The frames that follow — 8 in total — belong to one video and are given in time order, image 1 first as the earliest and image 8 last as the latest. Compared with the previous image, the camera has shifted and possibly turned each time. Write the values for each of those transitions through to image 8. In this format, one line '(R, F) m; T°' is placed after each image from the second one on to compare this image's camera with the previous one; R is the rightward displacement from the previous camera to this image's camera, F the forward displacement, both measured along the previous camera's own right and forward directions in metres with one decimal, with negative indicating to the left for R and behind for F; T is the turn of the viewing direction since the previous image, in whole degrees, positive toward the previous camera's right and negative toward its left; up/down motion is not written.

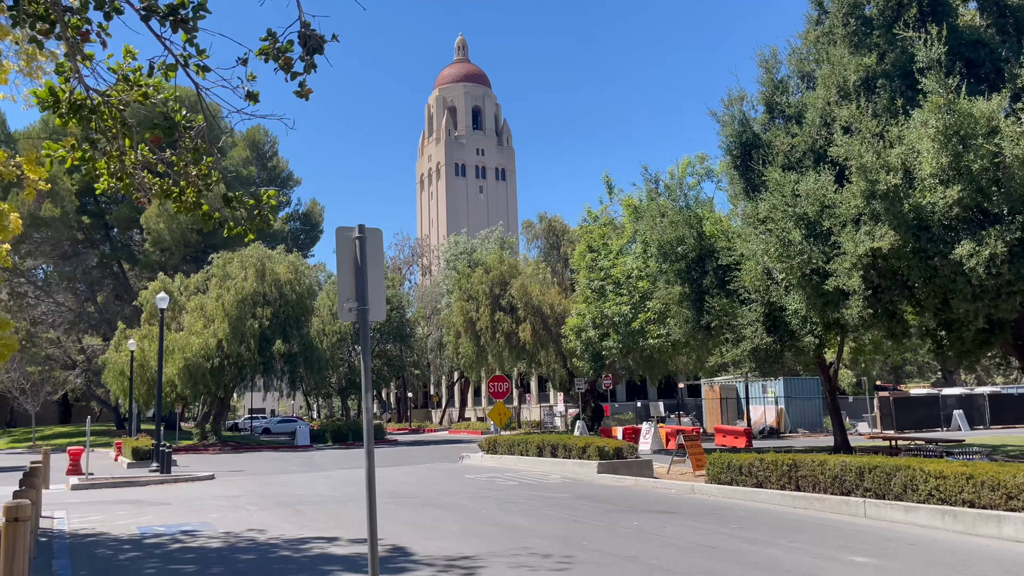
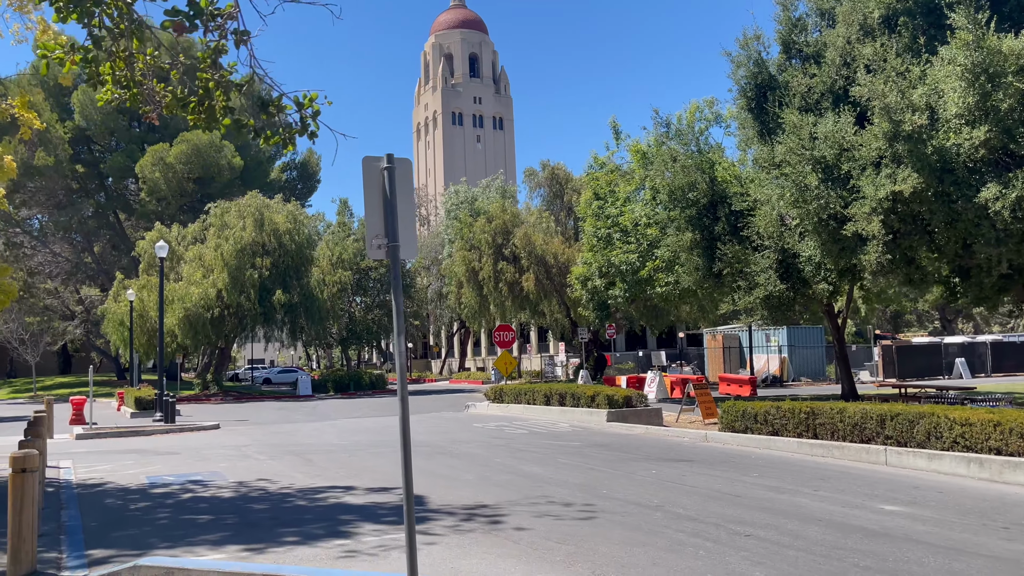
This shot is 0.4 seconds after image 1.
(-0.3, +0.4) m; 0°
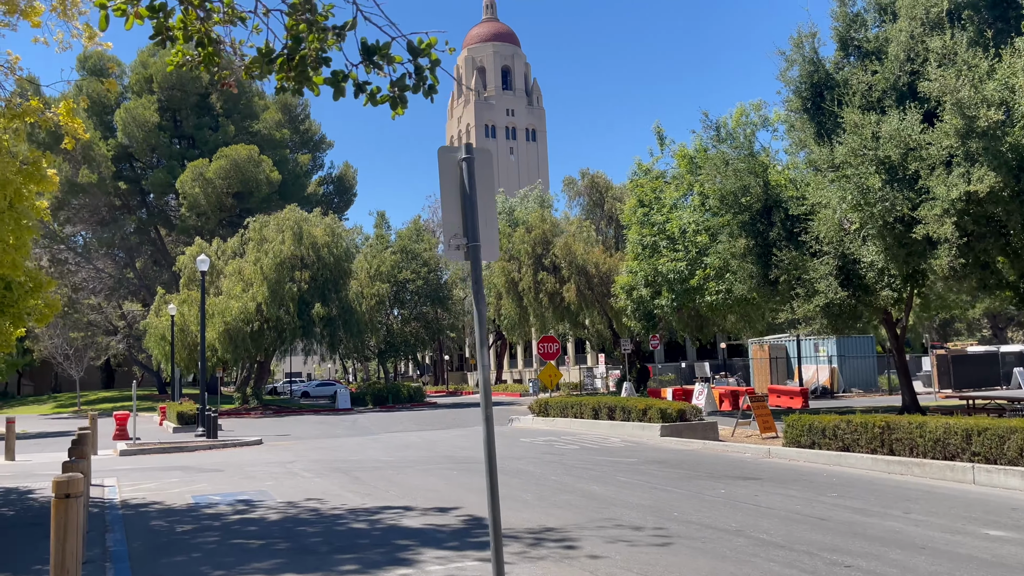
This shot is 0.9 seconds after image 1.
(-0.3, +0.6) m; -2°
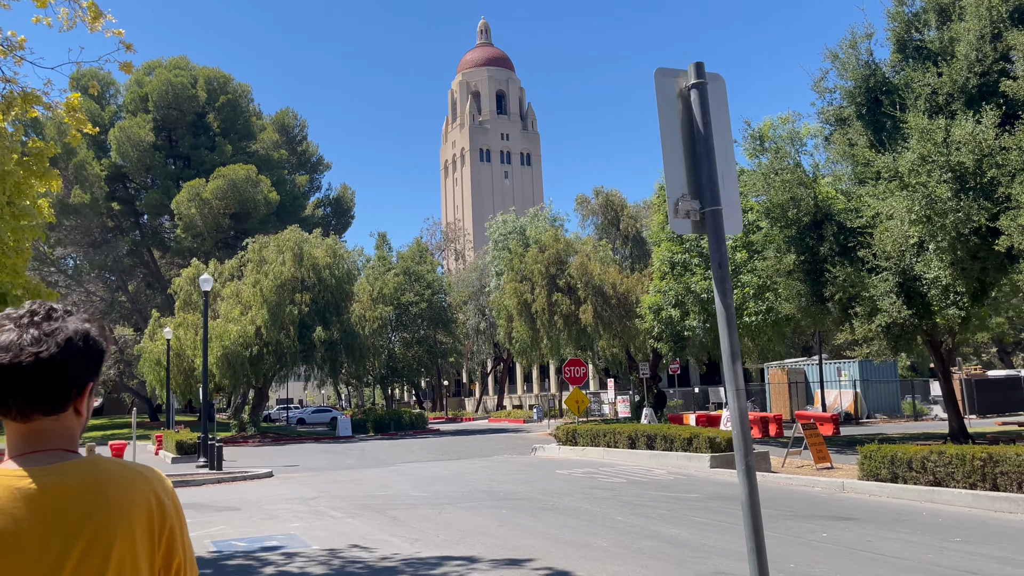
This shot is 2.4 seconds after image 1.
(-1.0, +1.4) m; +1°
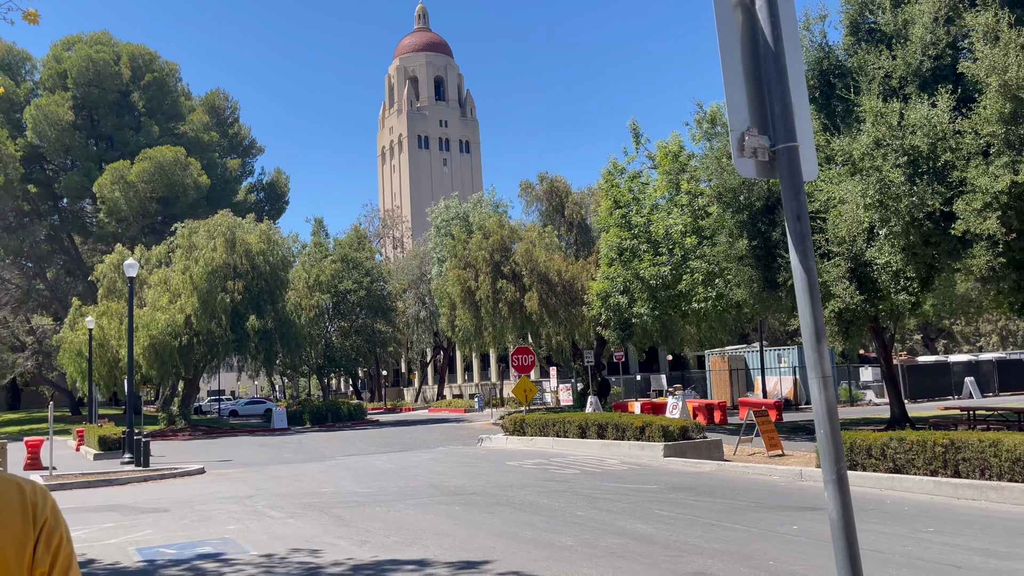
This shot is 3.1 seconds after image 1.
(-0.2, +0.7) m; +4°
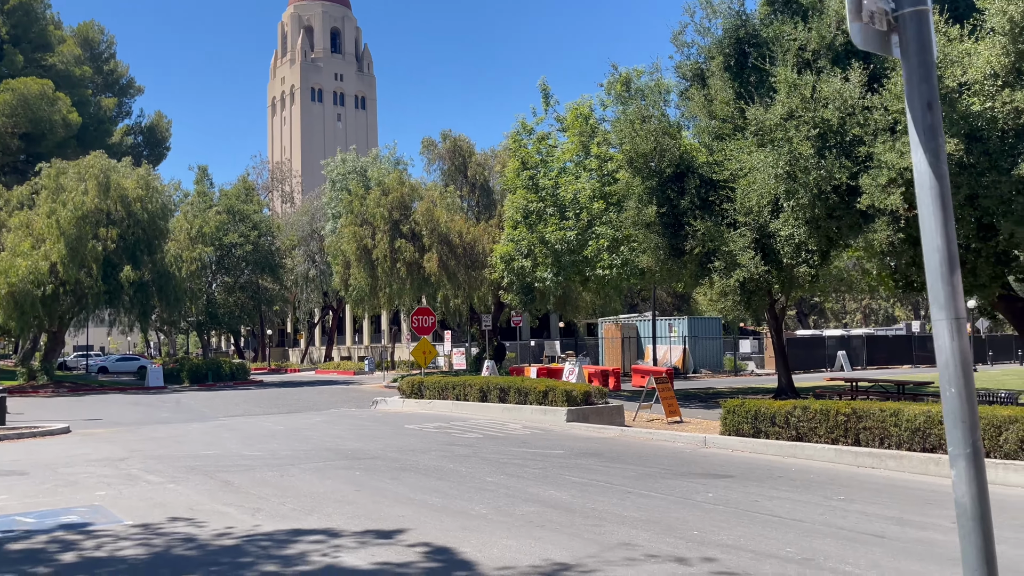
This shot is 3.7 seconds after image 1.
(-0.3, +0.7) m; +8°
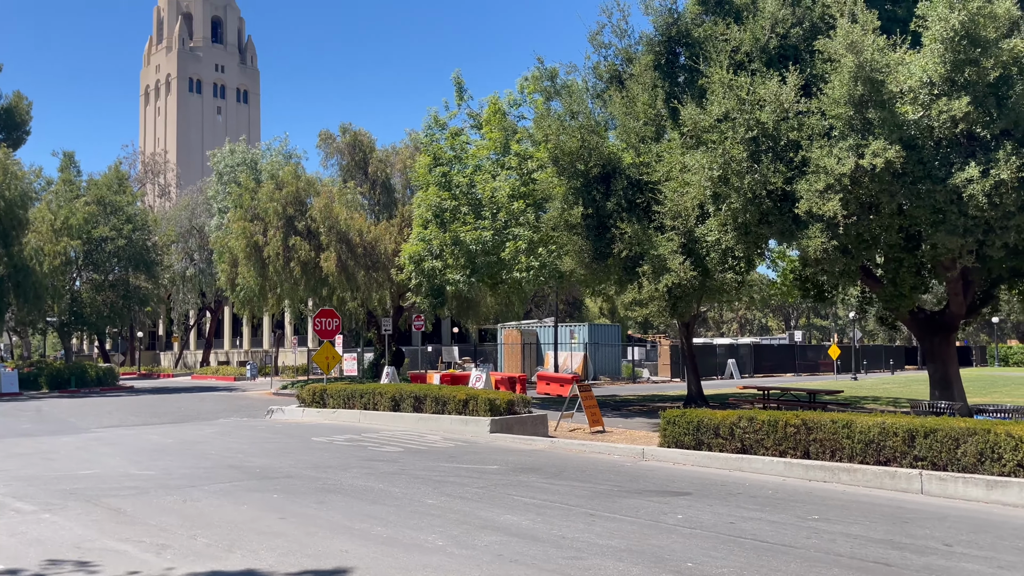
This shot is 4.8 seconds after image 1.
(-0.7, +1.1) m; +8°
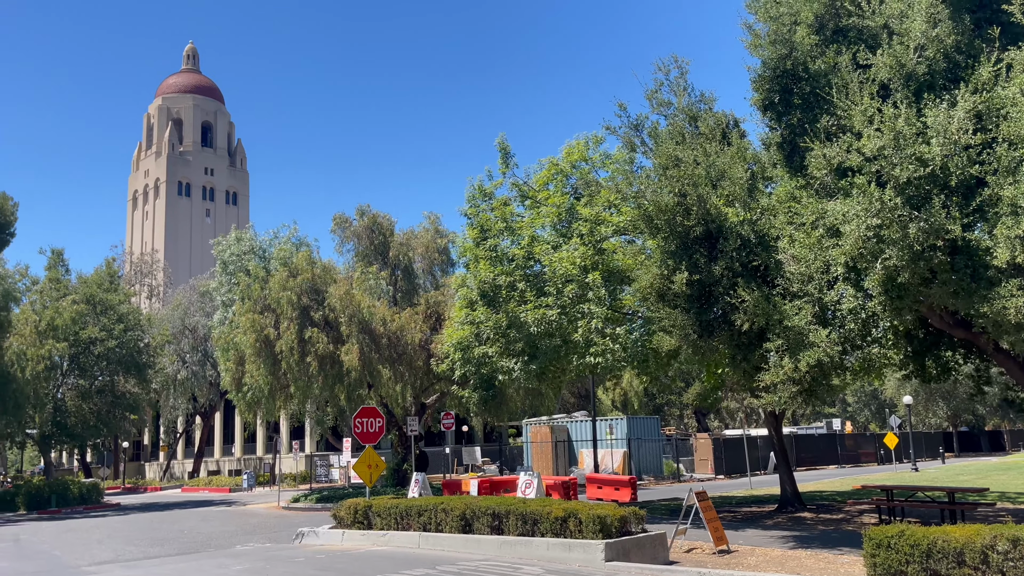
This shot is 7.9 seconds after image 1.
(-1.9, +3.2) m; +1°
